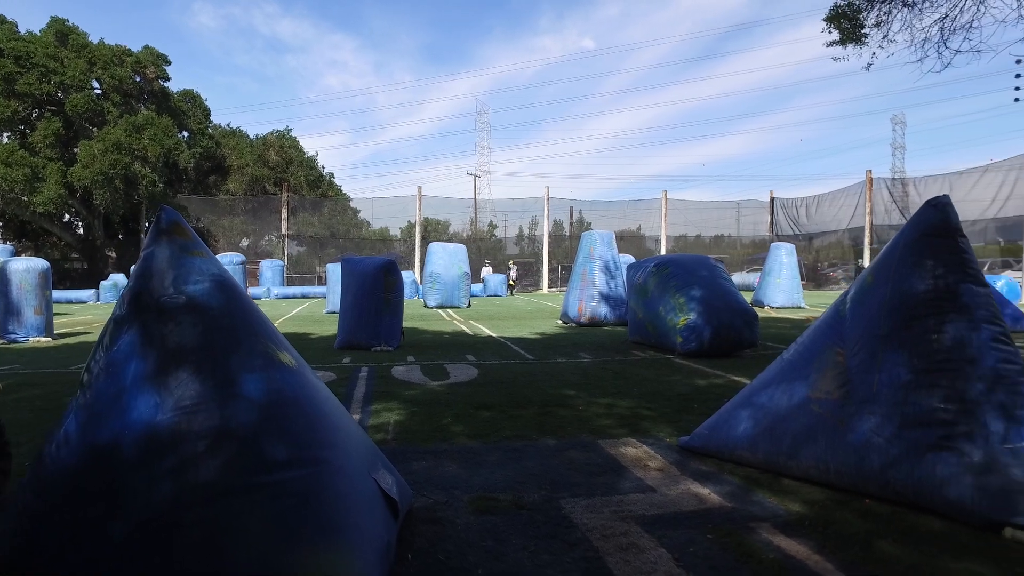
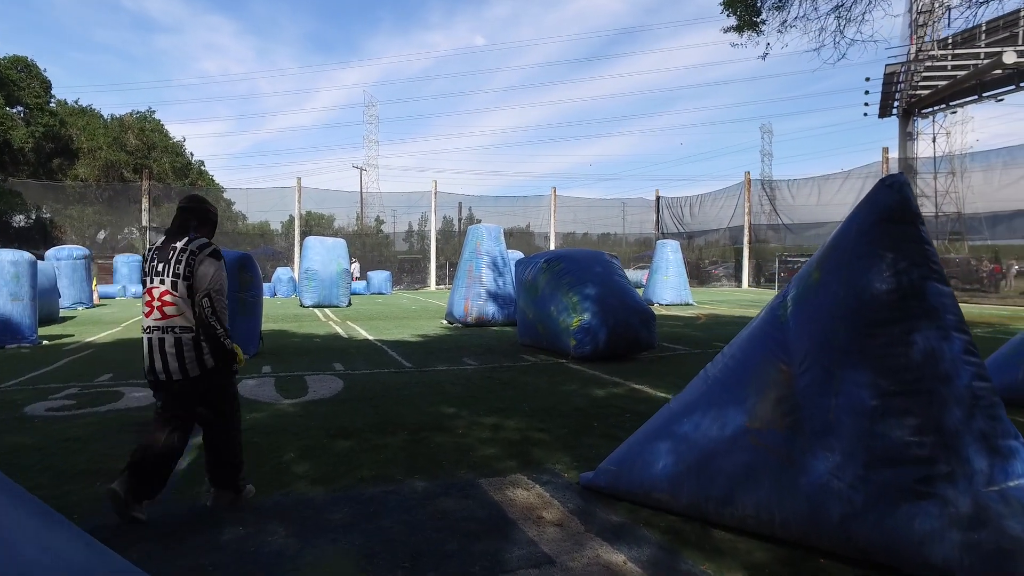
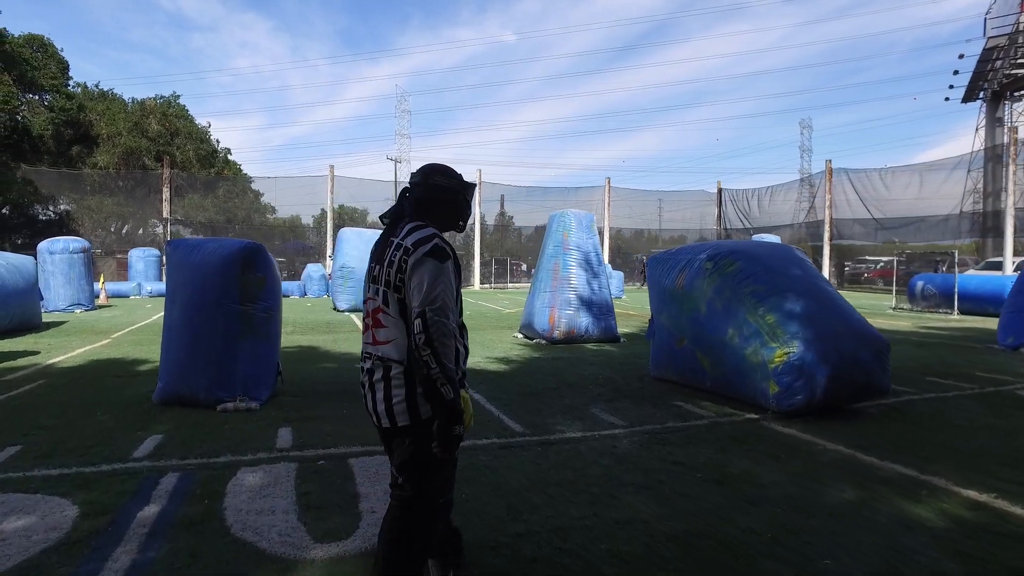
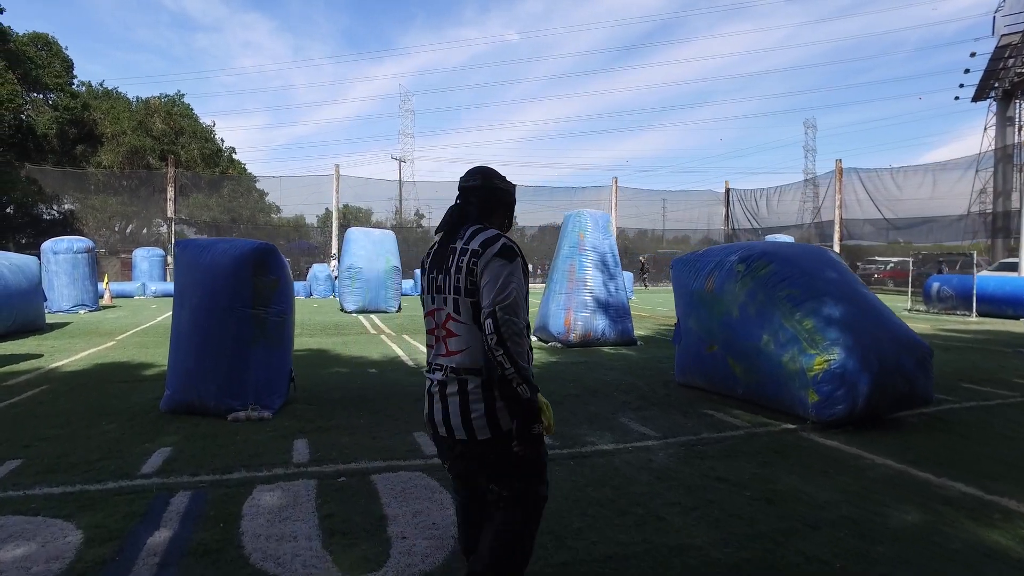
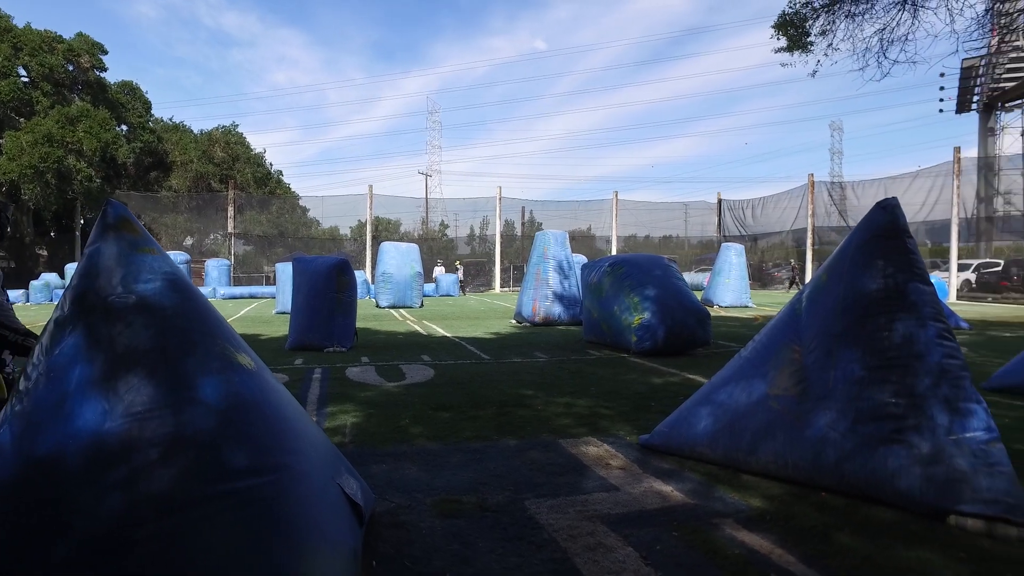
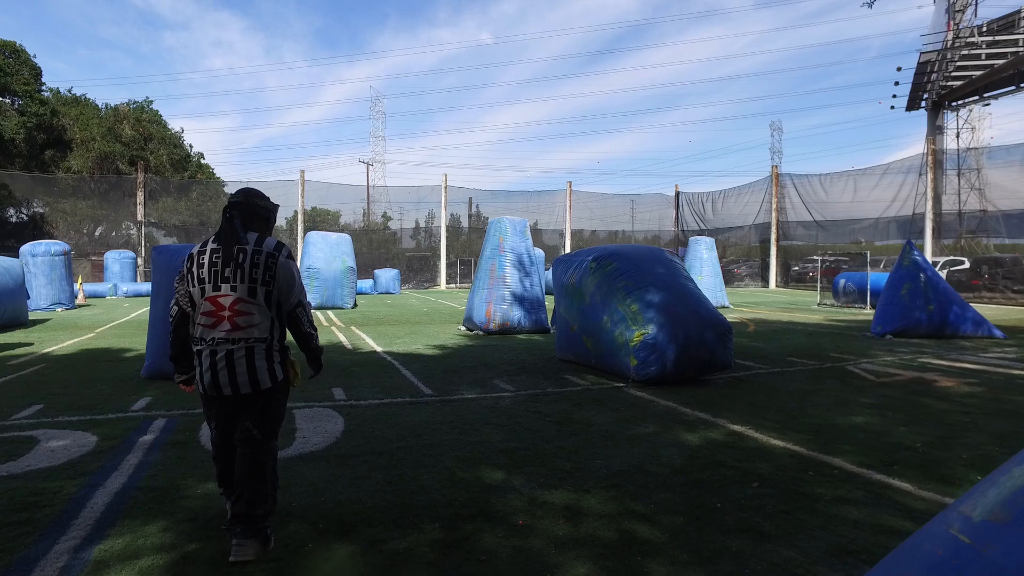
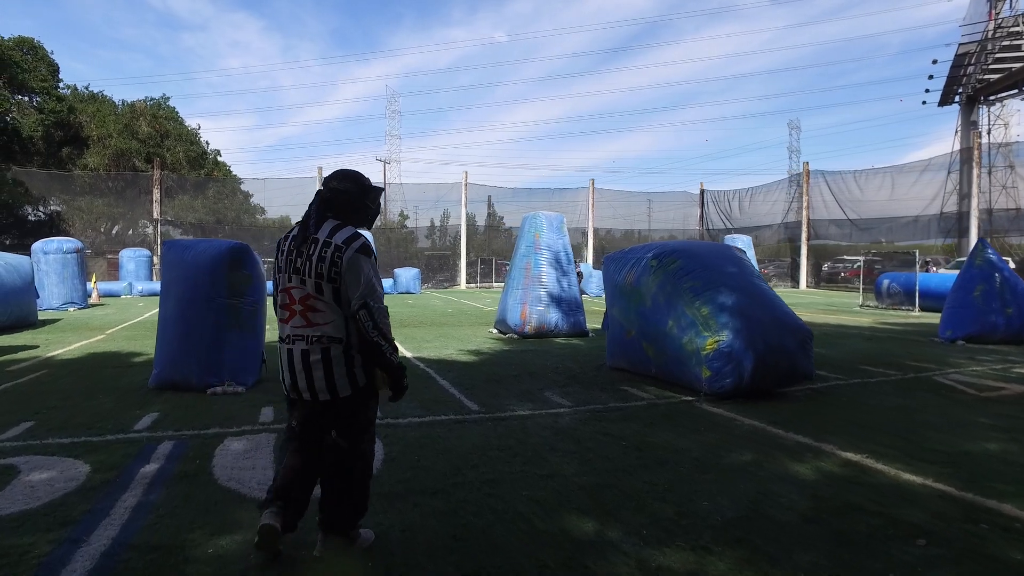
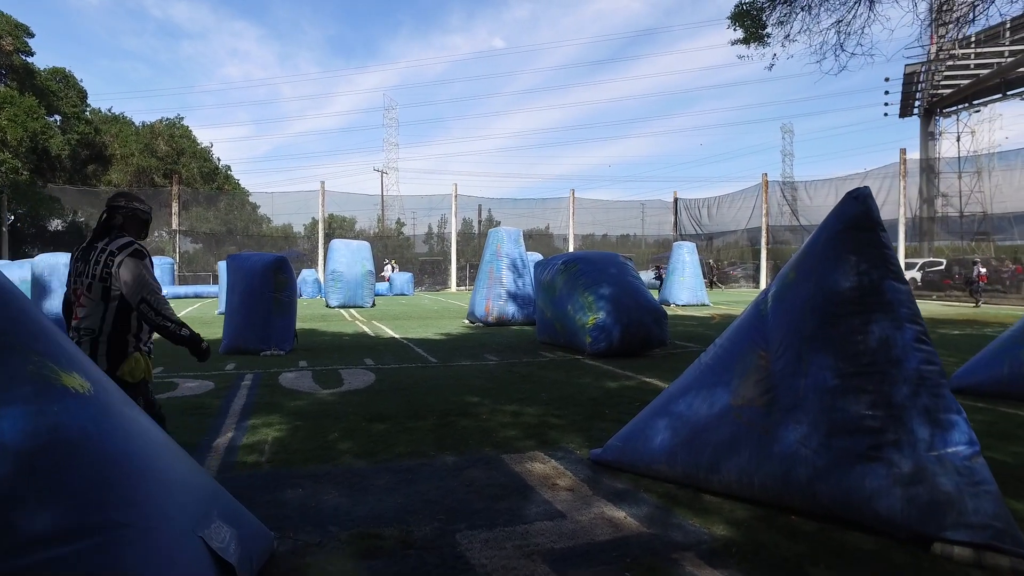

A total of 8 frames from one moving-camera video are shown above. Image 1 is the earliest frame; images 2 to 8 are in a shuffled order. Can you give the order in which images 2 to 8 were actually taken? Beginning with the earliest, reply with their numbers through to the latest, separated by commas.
5, 8, 2, 6, 7, 3, 4
